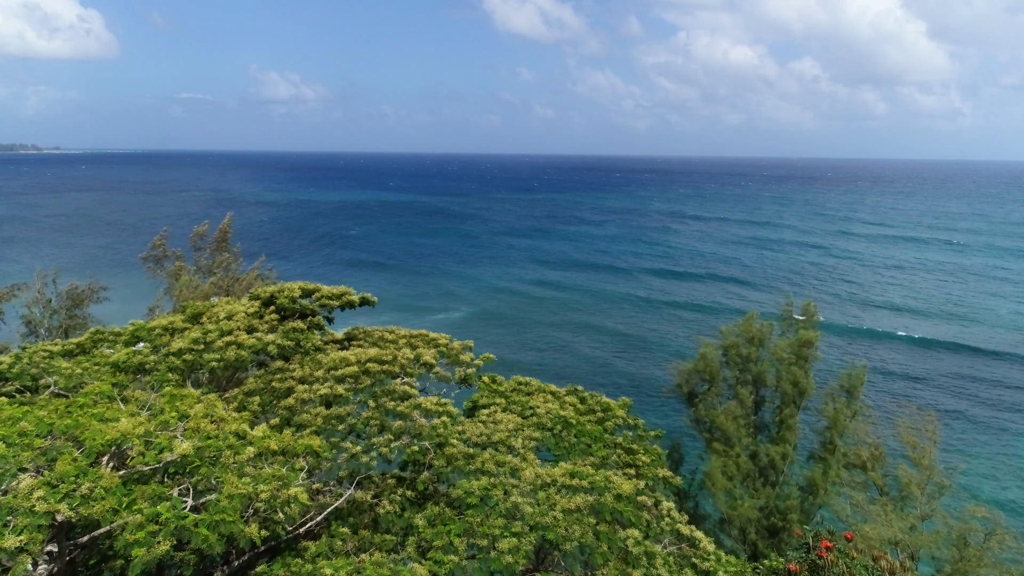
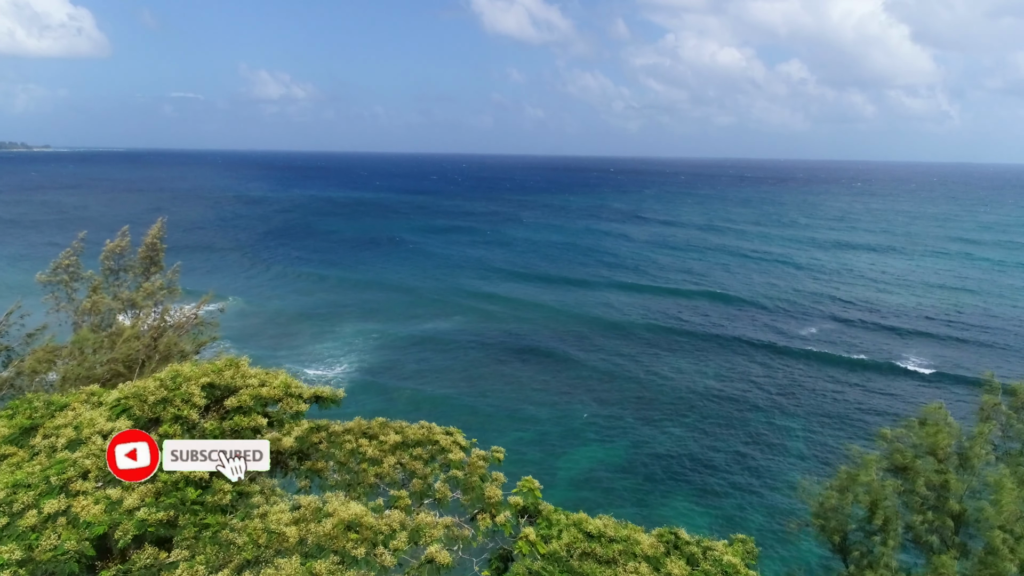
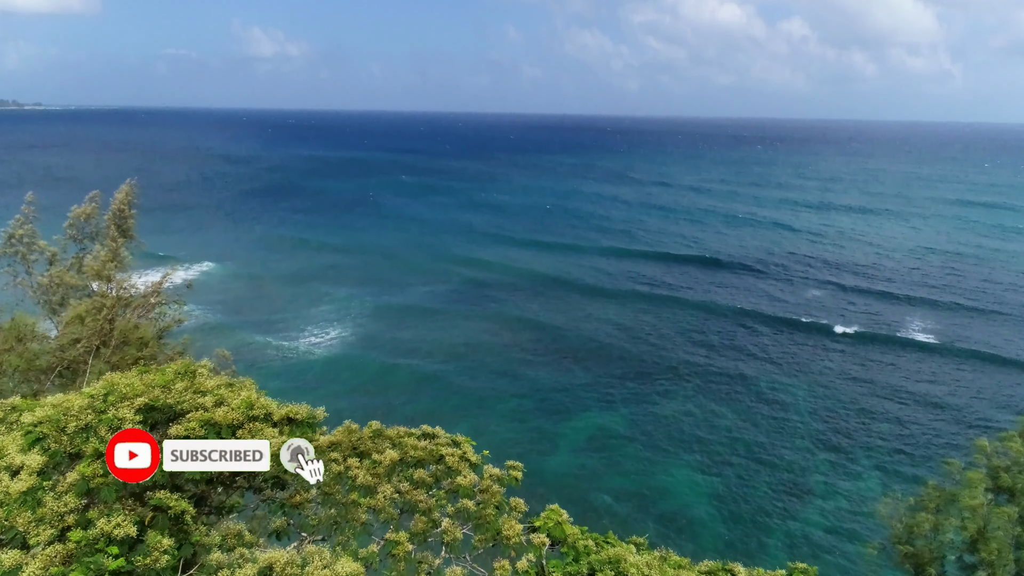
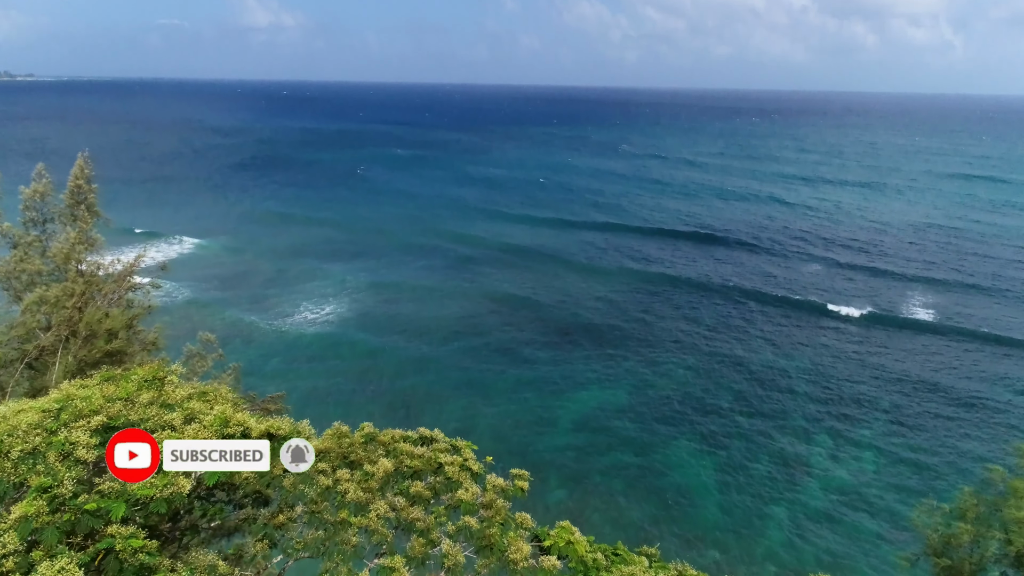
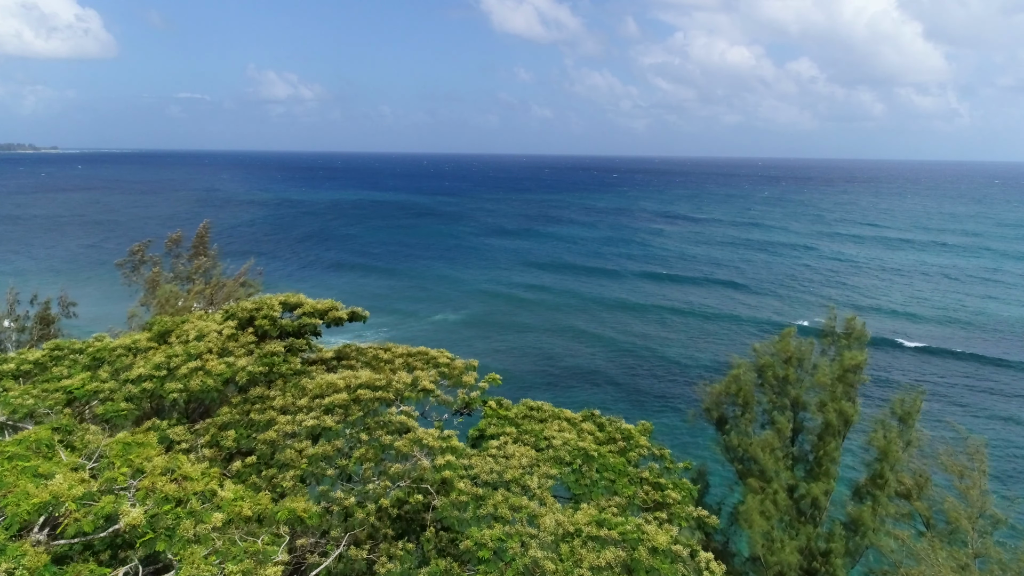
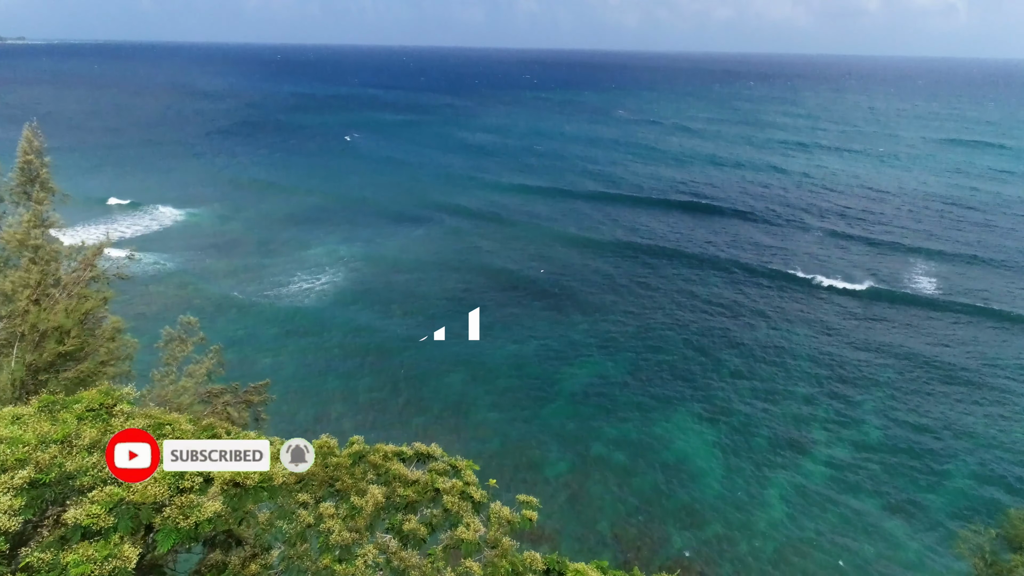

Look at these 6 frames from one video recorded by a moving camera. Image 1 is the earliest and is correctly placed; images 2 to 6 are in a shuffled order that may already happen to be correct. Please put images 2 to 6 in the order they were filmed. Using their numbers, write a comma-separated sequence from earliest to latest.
5, 2, 3, 4, 6
